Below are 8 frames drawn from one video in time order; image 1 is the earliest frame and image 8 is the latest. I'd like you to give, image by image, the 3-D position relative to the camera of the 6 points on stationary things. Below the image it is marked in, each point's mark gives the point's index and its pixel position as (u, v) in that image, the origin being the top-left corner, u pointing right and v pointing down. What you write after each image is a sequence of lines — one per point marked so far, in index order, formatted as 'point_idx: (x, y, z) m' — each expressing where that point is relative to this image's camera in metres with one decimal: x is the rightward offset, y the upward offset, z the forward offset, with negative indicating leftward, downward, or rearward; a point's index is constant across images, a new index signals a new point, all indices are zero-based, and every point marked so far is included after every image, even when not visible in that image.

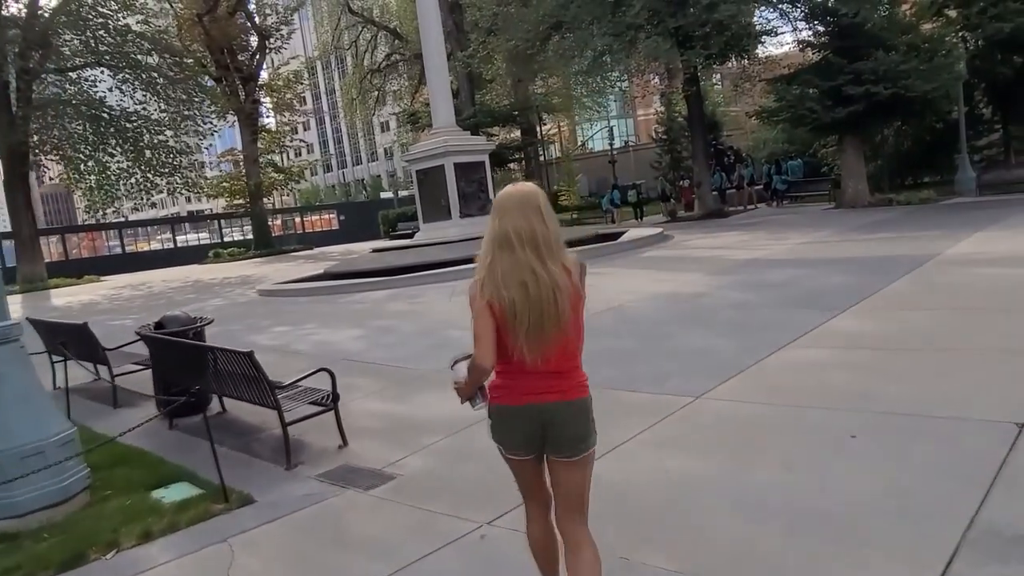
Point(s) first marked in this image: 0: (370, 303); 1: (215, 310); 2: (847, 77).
0: (-2.4, -0.3, +12.2) m
1: (-6.0, -0.4, +15.0) m
2: (+9.1, +5.7, +19.7) m
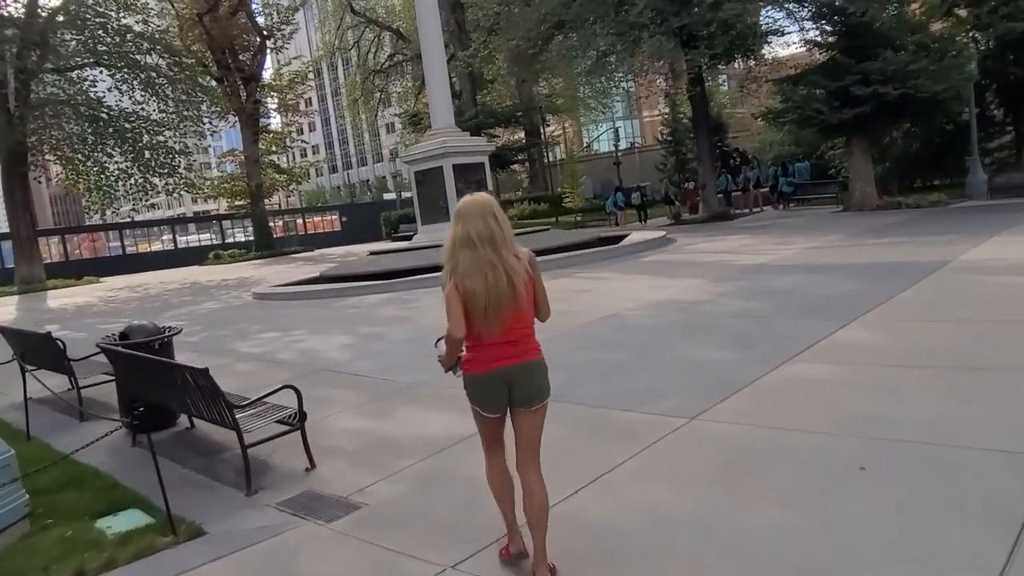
0: (-2.4, -0.3, +11.9) m
1: (-6.1, -0.5, +14.7) m
2: (+9.1, +5.6, +19.3) m
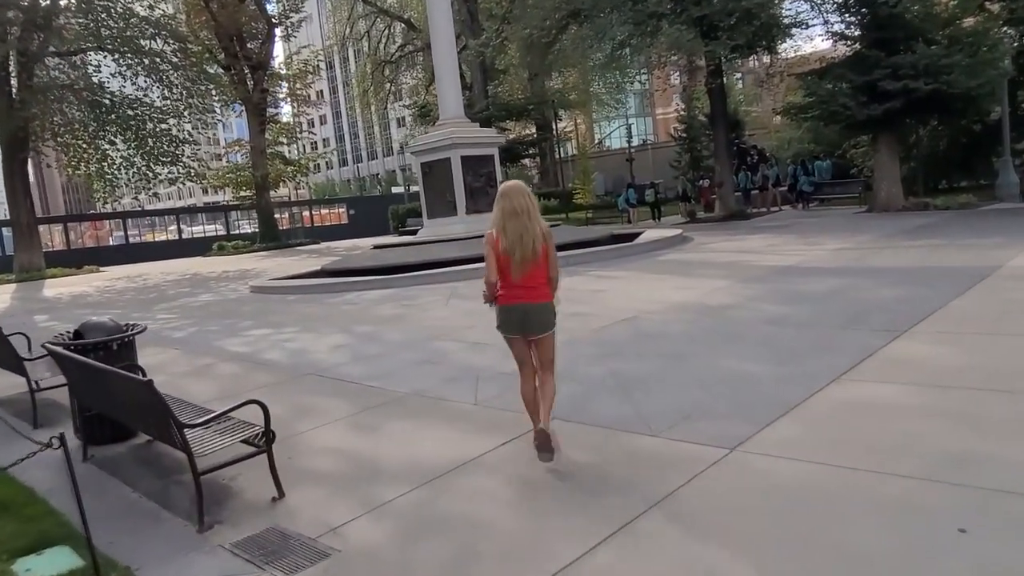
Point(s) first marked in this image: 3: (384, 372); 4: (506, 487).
0: (-2.3, -0.3, +11.2) m
1: (-5.9, -0.4, +14.0) m
2: (+9.4, +5.5, +18.4) m
3: (-1.1, -0.7, +6.6) m
4: (0.0, -1.0, +3.8) m
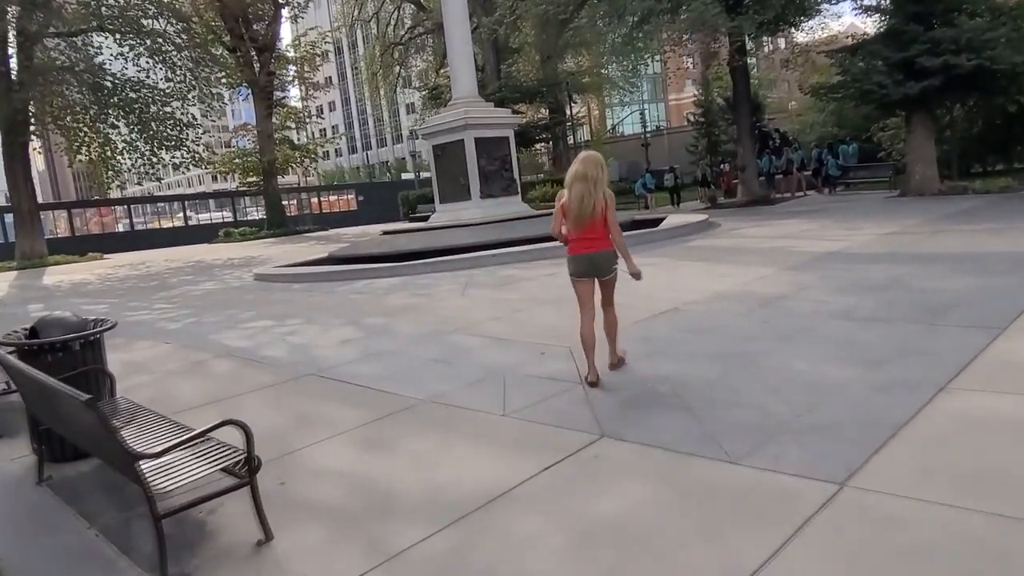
0: (-2.0, -0.1, +10.4) m
1: (-5.6, -0.1, +13.3) m
2: (+9.8, +5.7, +17.4) m
3: (-0.9, -0.7, +5.8) m
4: (+0.2, -1.0, +3.0) m
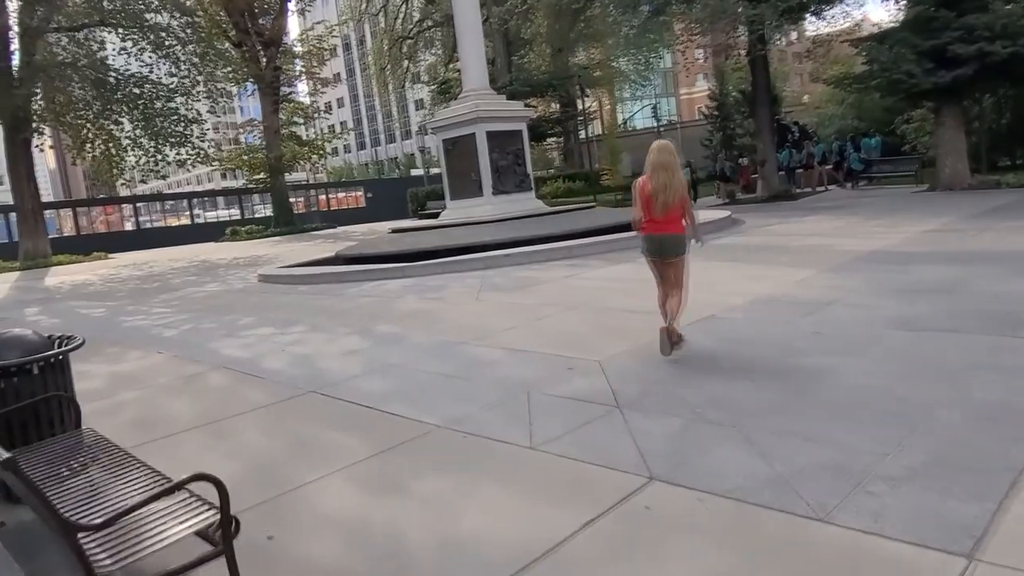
0: (-1.8, -0.1, +9.8) m
1: (-5.3, -0.2, +12.7) m
2: (+10.1, +5.8, +16.6) m
3: (-0.7, -0.7, +5.2) m
4: (+0.3, -1.1, +2.3) m
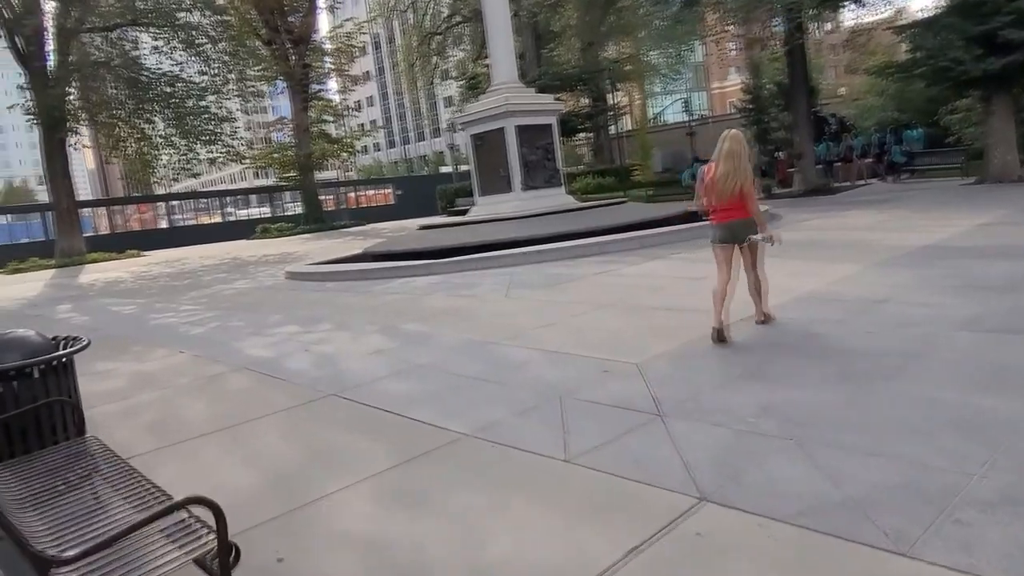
0: (-1.4, -0.1, +9.6) m
1: (-4.8, -0.1, +12.6) m
2: (+10.7, +5.8, +15.9) m
3: (-0.5, -0.7, +4.9) m
4: (+0.4, -1.1, +2.0) m
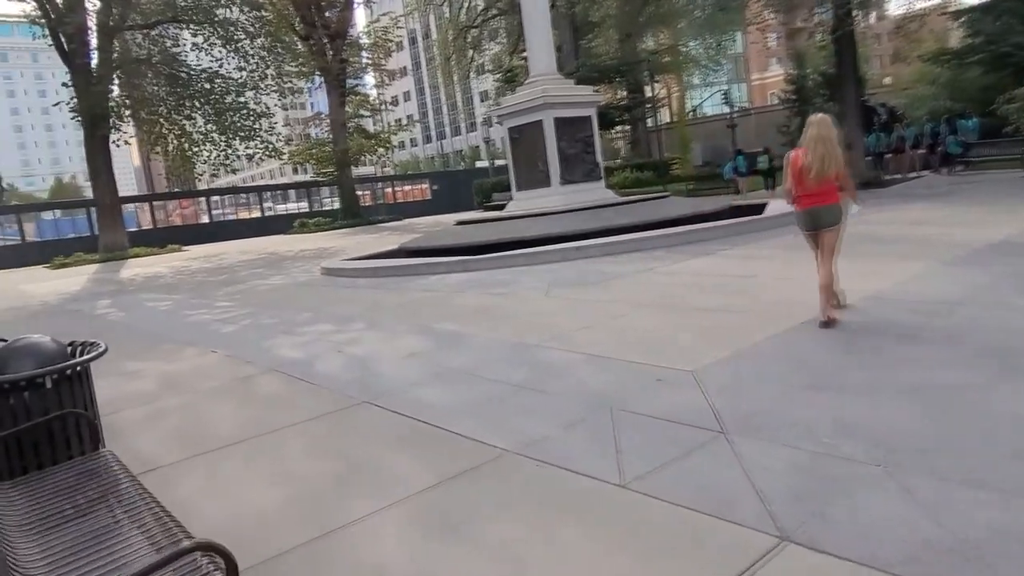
0: (-0.9, -0.1, +9.3) m
1: (-4.2, -0.1, +12.5) m
2: (+11.5, +5.9, +15.0) m
3: (-0.2, -0.7, +4.6) m
4: (+0.6, -1.1, +1.7) m
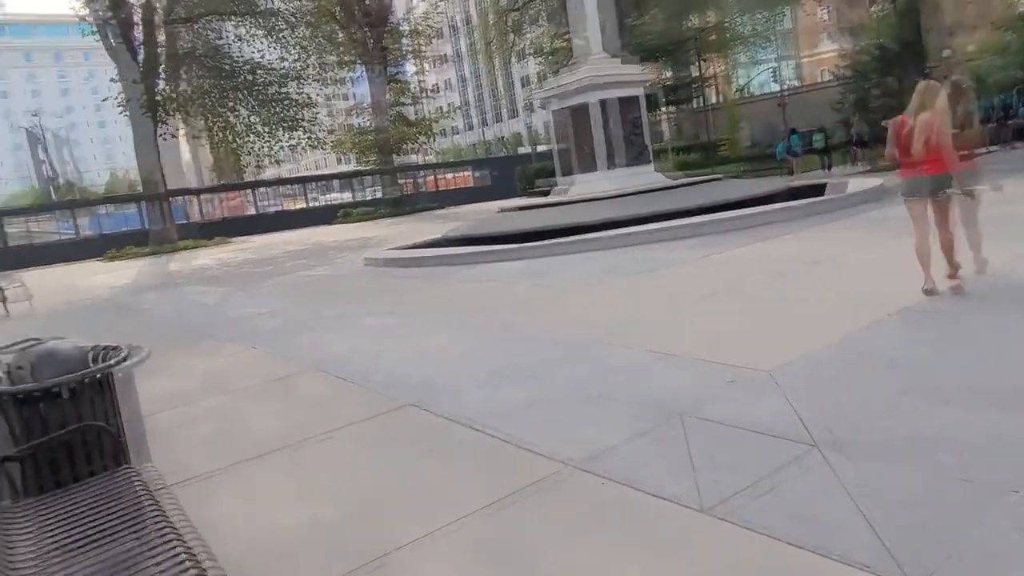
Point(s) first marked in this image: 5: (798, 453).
0: (-0.3, +0.1, +8.9) m
1: (-3.4, +0.1, +12.3) m
2: (+12.4, +6.2, +13.8) m
3: (+0.1, -0.7, +4.2) m
4: (+0.7, -1.1, +1.3) m
5: (+1.2, -0.7, +3.1) m
